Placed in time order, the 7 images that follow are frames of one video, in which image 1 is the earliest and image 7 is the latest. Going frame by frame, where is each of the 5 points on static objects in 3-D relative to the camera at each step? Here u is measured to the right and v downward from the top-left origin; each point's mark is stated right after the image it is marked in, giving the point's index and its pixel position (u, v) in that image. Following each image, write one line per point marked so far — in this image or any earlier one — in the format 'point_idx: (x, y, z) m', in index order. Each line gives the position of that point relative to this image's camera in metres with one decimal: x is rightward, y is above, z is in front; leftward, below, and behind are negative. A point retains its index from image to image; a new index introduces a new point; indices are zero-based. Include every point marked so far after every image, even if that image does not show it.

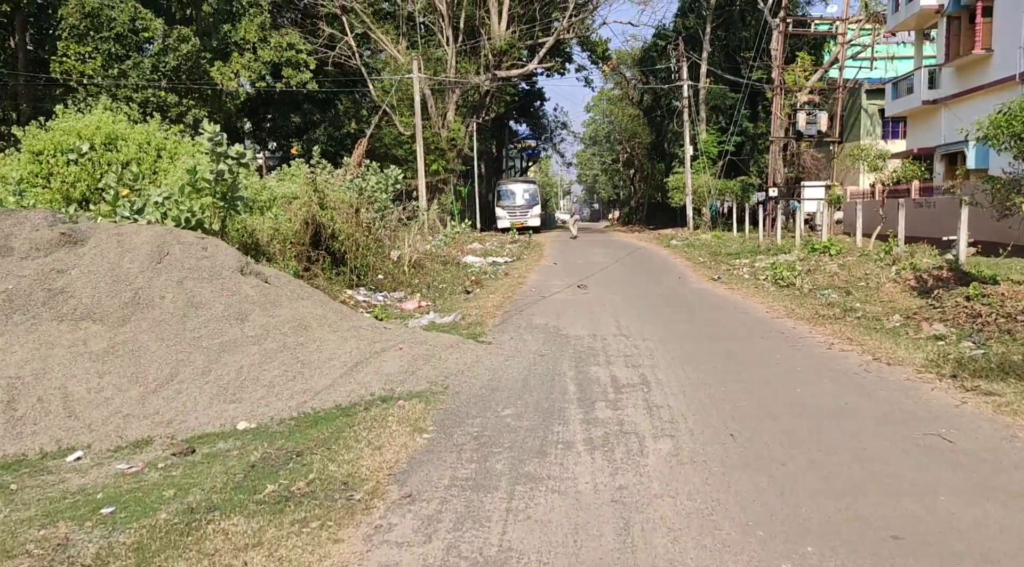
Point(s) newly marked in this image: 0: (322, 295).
0: (-1.7, -0.1, +8.4) m
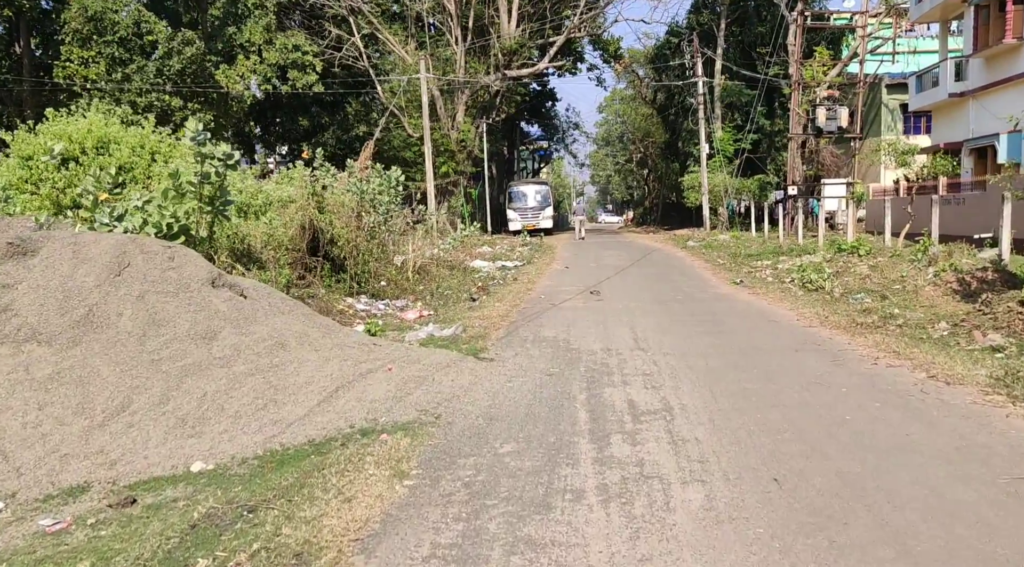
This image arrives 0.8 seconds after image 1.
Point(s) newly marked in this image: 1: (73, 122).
0: (-1.7, -0.2, +7.6) m
1: (-6.1, +2.3, +13.0) m
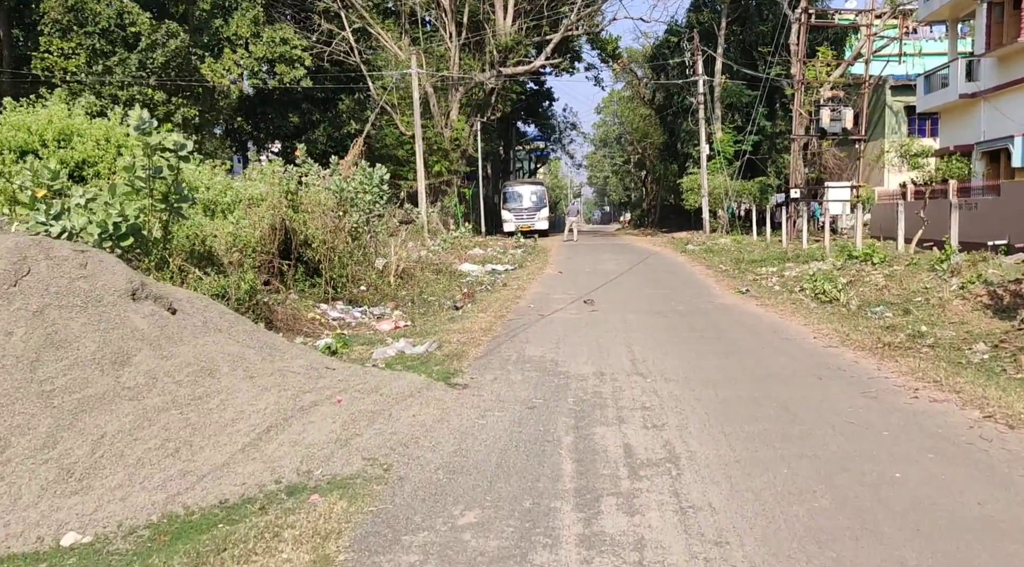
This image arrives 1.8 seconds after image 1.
0: (-1.9, -0.3, +6.5) m
1: (-6.3, +2.2, +11.9) m
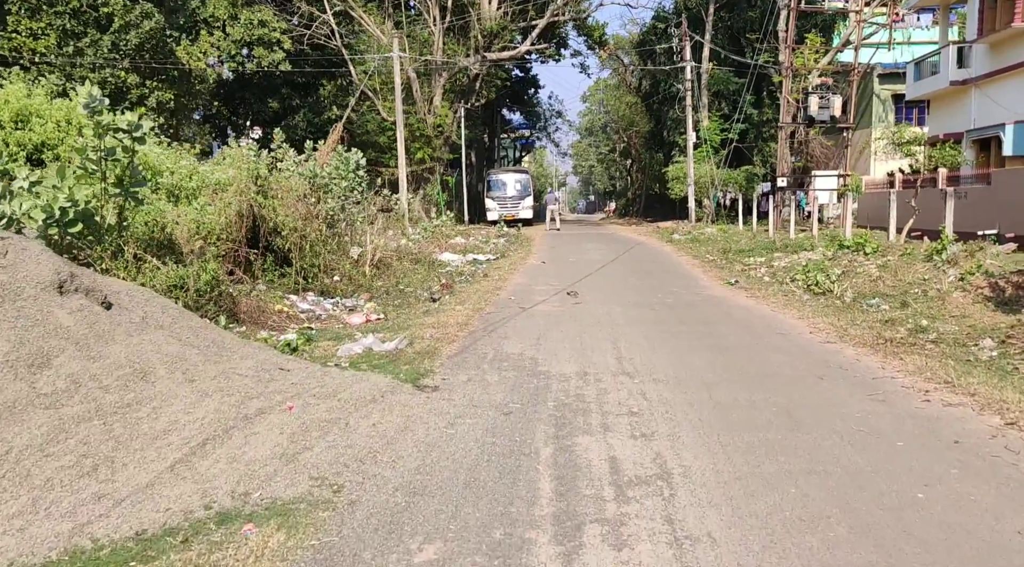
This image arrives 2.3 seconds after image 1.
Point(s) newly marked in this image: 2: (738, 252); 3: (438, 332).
0: (-2.0, -0.2, +5.9) m
1: (-6.5, +2.3, +11.2) m
2: (+4.6, +0.6, +18.6) m
3: (-0.7, -0.4, +8.3) m
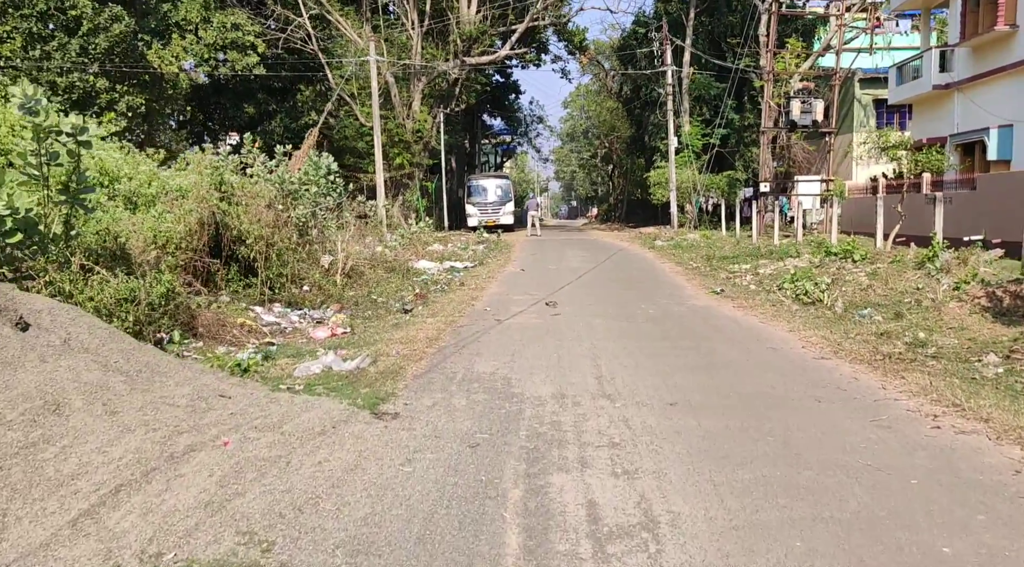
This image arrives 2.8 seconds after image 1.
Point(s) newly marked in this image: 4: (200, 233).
0: (-2.2, -0.3, +5.3) m
1: (-6.8, +2.2, +10.6) m
2: (+4.1, +0.5, +18.1) m
3: (-0.9, -0.5, +7.7) m
4: (-4.0, +0.7, +11.9) m
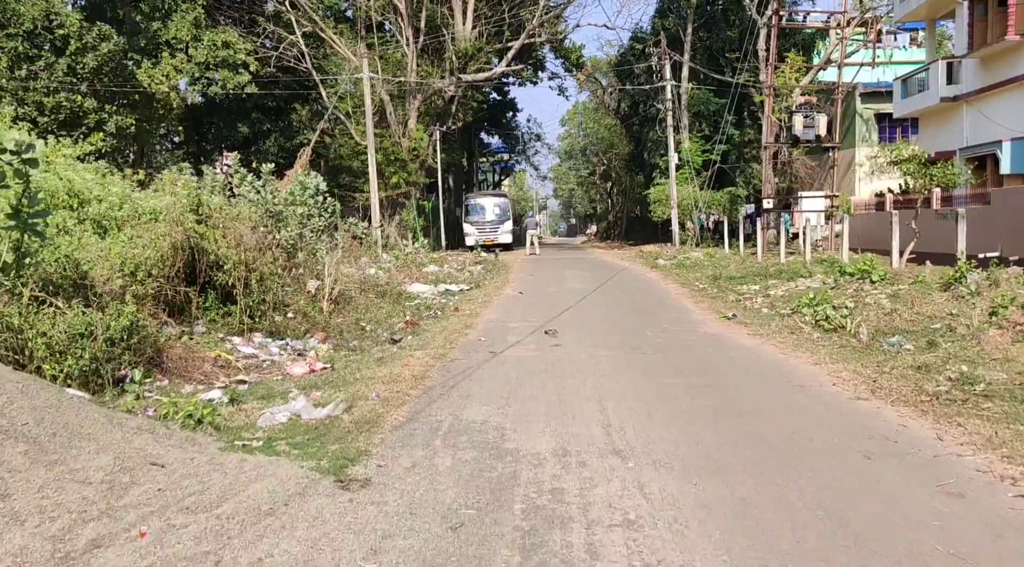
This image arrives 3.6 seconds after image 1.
0: (-2.2, -0.6, +4.5) m
1: (-6.9, +1.9, +9.7) m
2: (+4.1, +0.1, +17.3) m
3: (-0.9, -0.8, +6.9) m
4: (-4.1, +0.3, +11.0) m
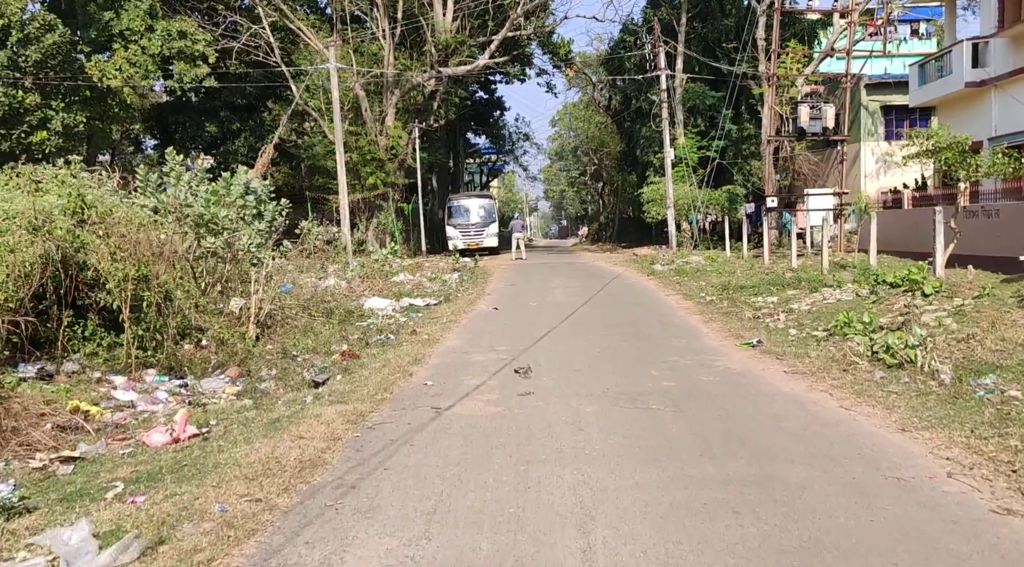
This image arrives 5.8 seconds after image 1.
0: (-2.5, -0.8, +1.9) m
1: (-7.3, +1.6, +7.1) m
2: (+3.7, -0.1, +14.8) m
3: (-1.3, -1.0, +4.3) m
4: (-4.4, +0.1, +8.4) m
